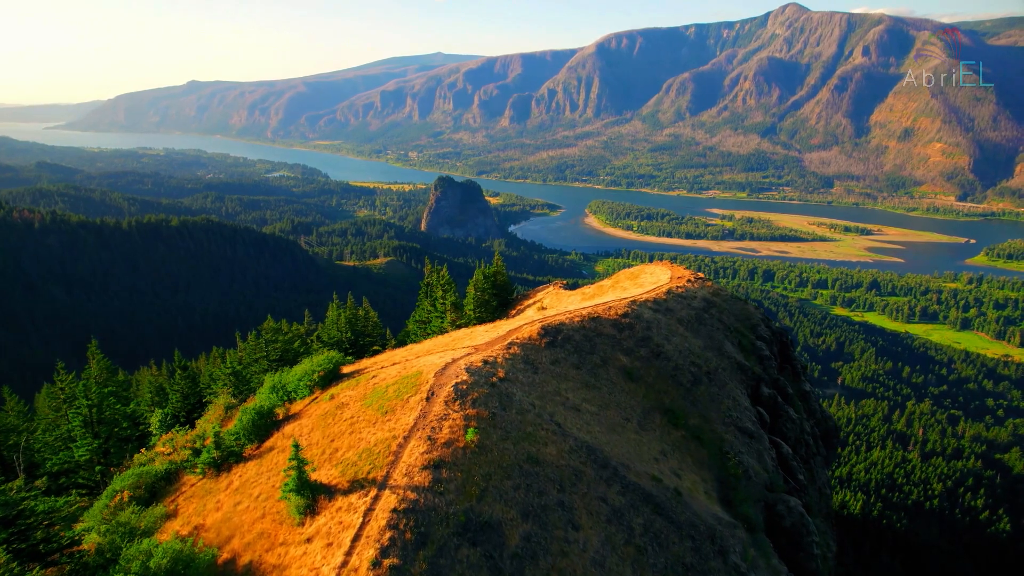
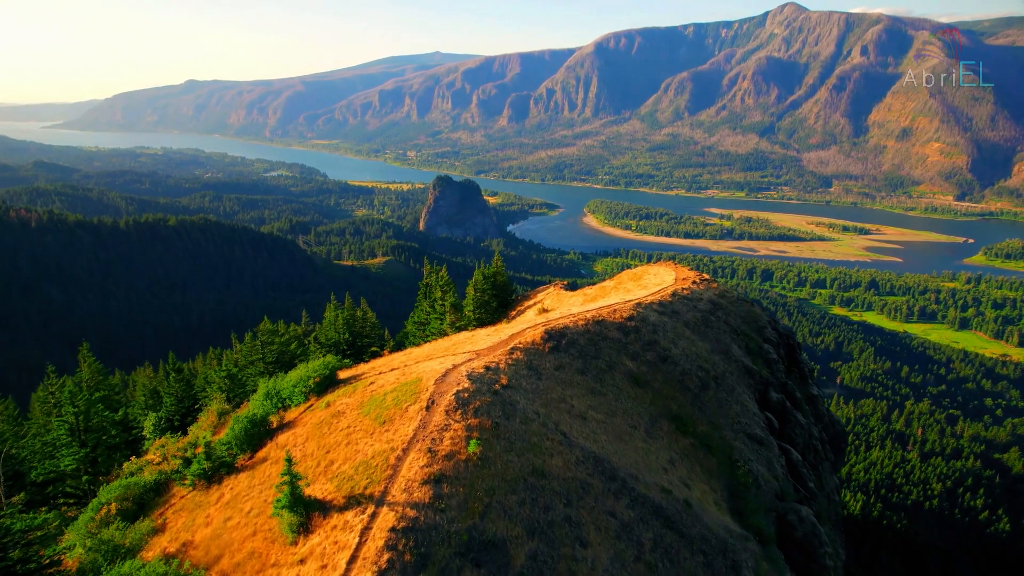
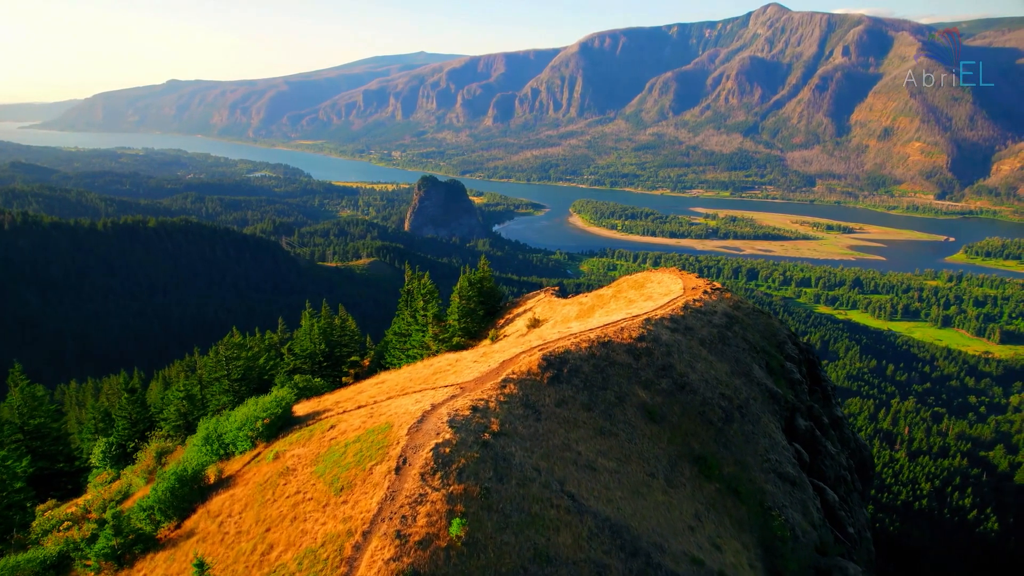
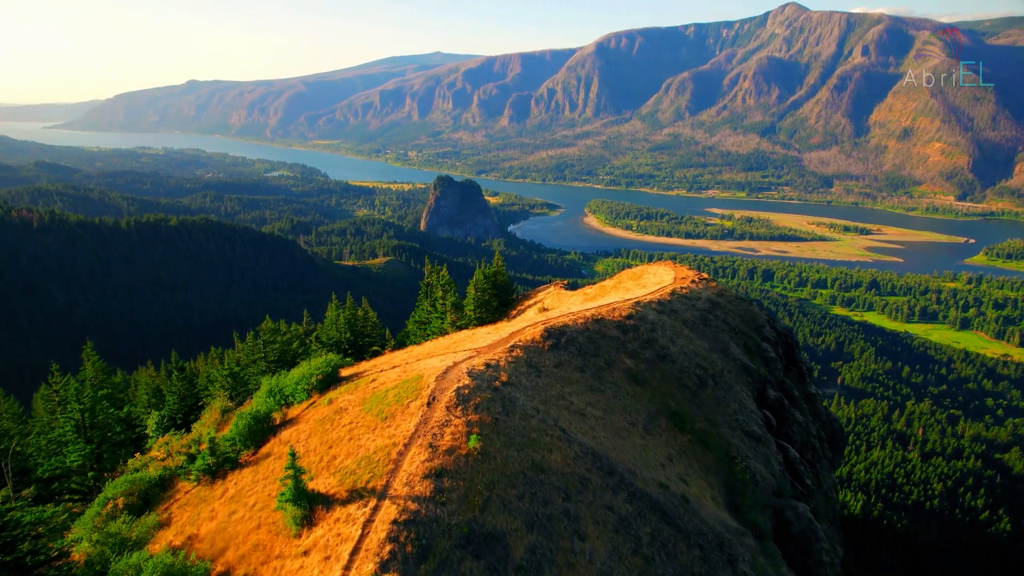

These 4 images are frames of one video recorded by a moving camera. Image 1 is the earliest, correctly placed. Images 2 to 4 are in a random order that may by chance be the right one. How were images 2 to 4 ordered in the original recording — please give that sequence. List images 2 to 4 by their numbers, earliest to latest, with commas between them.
4, 2, 3
